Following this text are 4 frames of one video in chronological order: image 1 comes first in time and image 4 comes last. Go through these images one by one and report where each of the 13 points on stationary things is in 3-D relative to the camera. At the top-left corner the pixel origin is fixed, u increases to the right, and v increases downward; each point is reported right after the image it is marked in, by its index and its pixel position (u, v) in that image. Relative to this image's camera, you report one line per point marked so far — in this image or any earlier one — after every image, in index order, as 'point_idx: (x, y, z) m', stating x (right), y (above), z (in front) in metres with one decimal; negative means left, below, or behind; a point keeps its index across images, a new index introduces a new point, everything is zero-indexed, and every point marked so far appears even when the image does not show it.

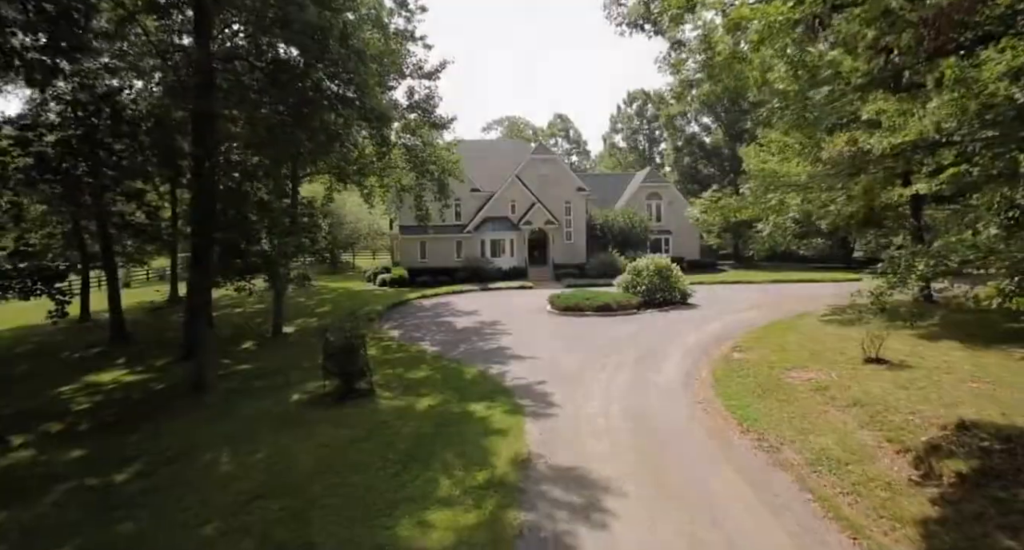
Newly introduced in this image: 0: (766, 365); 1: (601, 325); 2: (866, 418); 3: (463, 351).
0: (+6.0, -2.1, +12.5) m
1: (+3.1, -1.8, +18.6) m
2: (+6.0, -2.4, +9.0) m
3: (-1.5, -2.3, +16.0) m
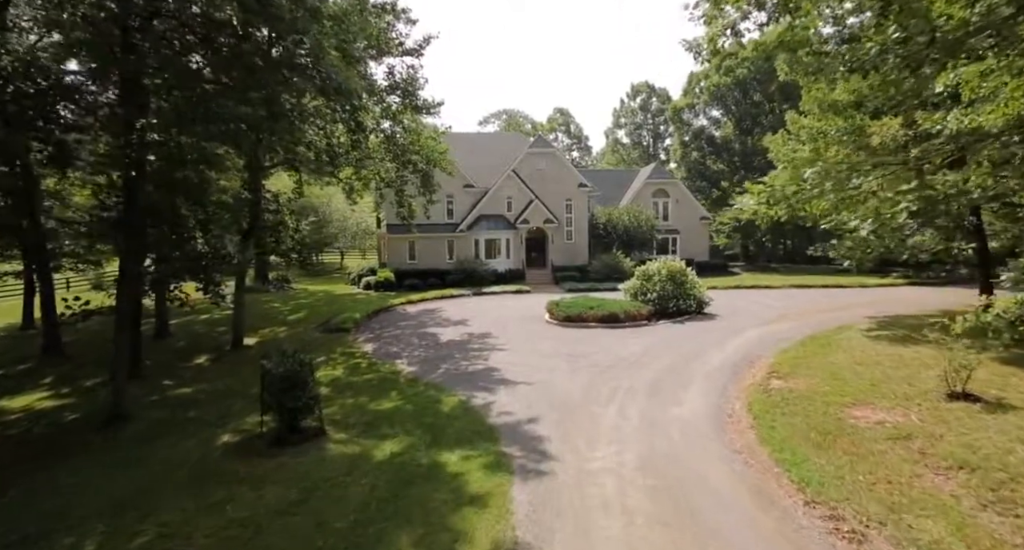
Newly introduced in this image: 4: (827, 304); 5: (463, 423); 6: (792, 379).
0: (+5.7, -2.3, +10.0) m
1: (+2.9, -2.0, +16.1) m
2: (+5.7, -2.6, +6.4) m
3: (-1.7, -2.5, +13.5) m
4: (+11.4, -1.1, +19.3) m
5: (-0.9, -2.8, +10.1) m
6: (+5.9, -2.2, +11.3) m
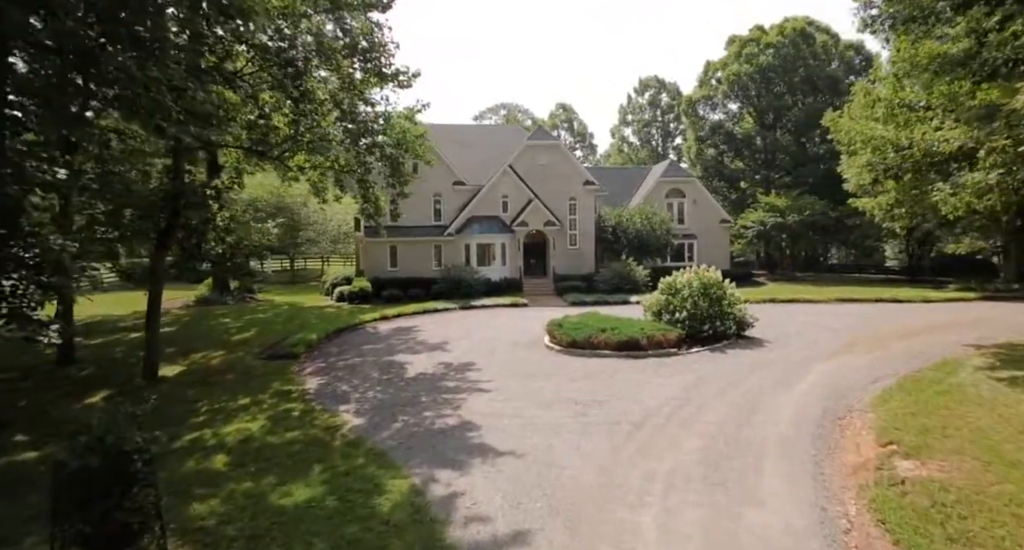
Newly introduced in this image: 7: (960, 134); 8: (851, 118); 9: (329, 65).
0: (+5.4, -2.6, +6.0) m
1: (+2.6, -2.3, +12.1) m
2: (+5.4, -2.9, +2.4) m
3: (-2.0, -2.8, +9.5) m
4: (+11.2, -1.5, +15.3) m
5: (-1.2, -3.0, +6.1) m
6: (+5.7, -2.5, +7.3) m
7: (+9.7, +3.0, +11.5) m
8: (+10.2, +4.7, +16.0) m
9: (-4.9, +5.6, +14.3) m
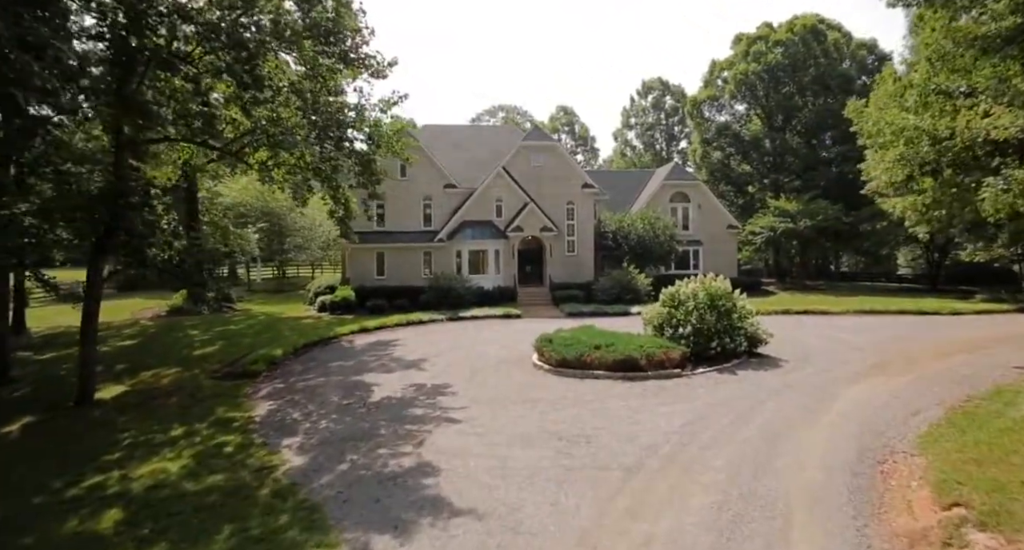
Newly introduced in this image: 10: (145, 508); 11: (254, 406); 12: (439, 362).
0: (+4.9, -2.7, +4.3) m
1: (+2.1, -2.5, +10.4) m
2: (+4.9, -2.9, +0.7) m
3: (-2.5, -3.0, +7.9) m
4: (+10.7, -1.7, +13.5) m
5: (-1.7, -3.2, +4.4) m
6: (+5.2, -2.6, +5.5) m
7: (+9.2, +2.8, +9.8) m
8: (+9.8, +4.5, +14.3) m
9: (-5.3, +5.4, +12.7) m
10: (-4.9, -3.1, +7.1) m
11: (-5.6, -2.8, +11.5) m
12: (-2.0, -2.4, +14.6) m
